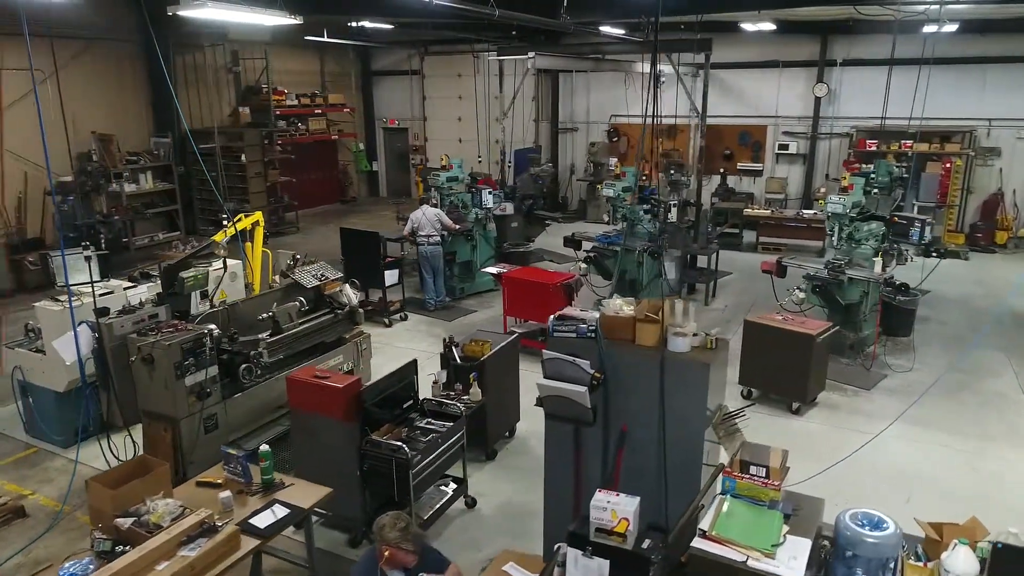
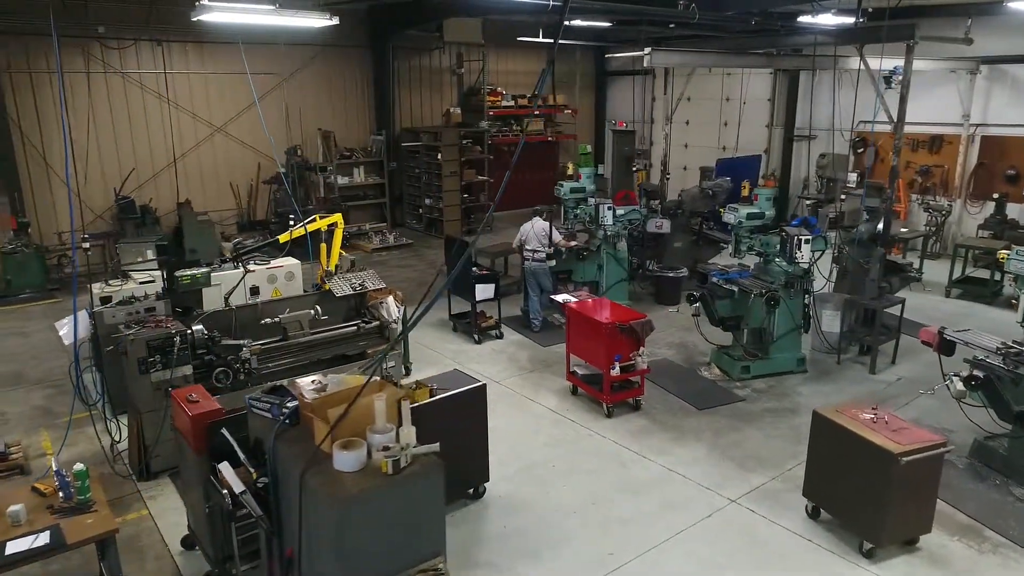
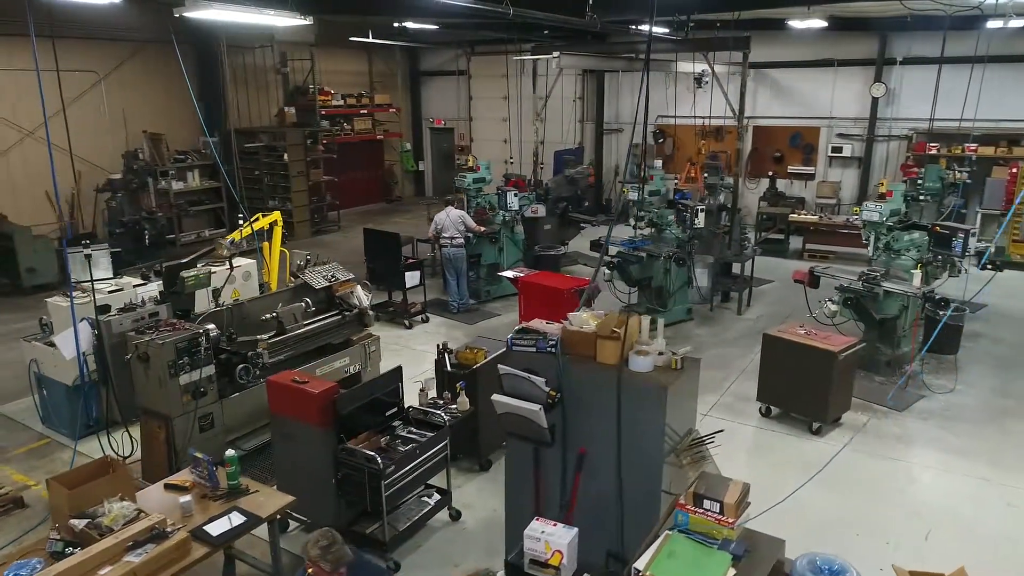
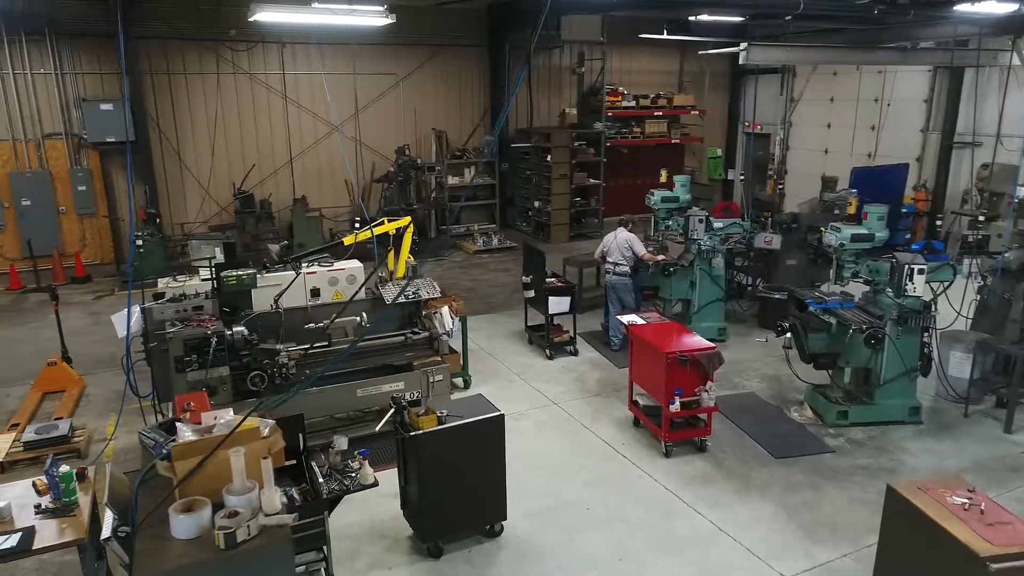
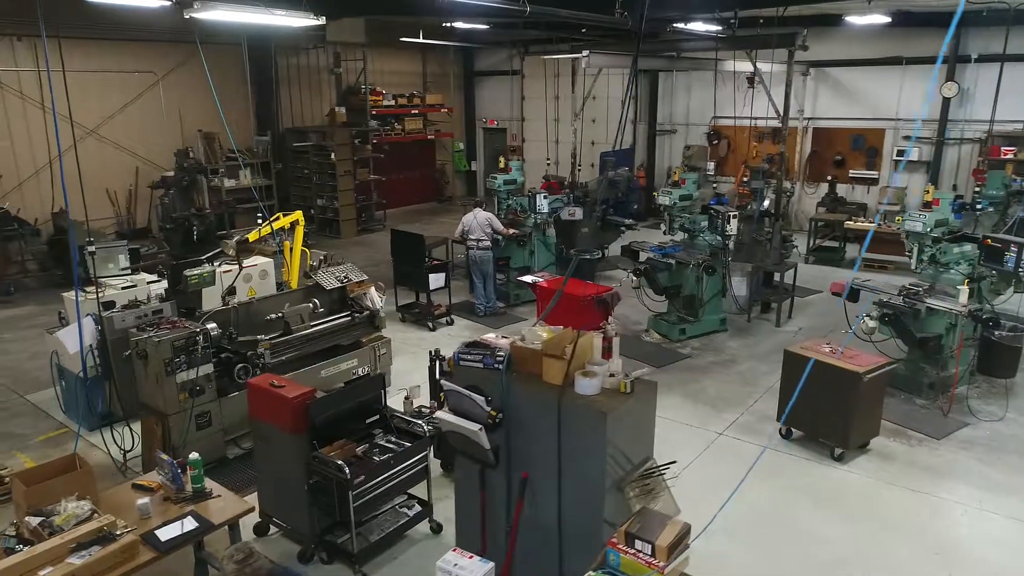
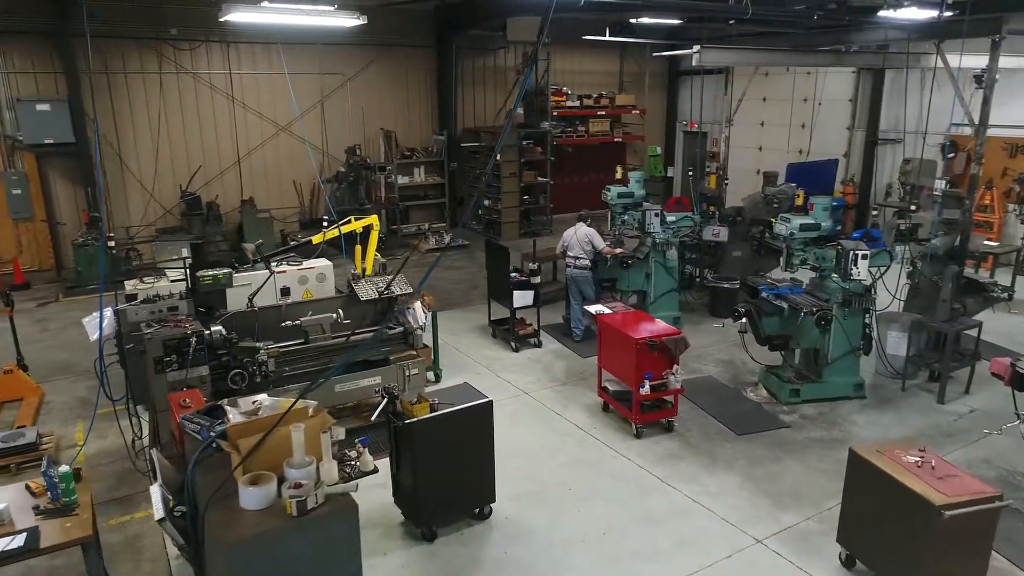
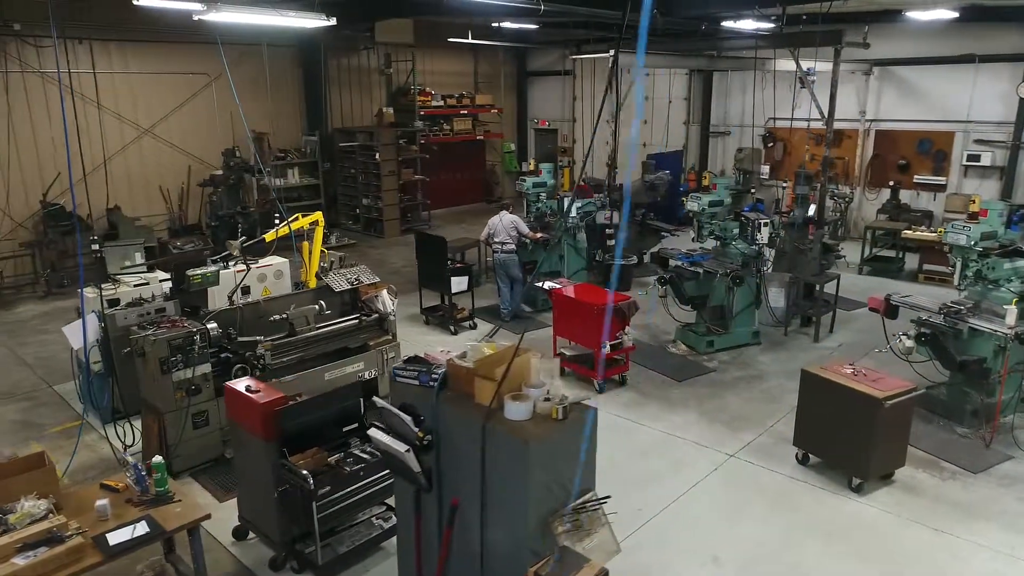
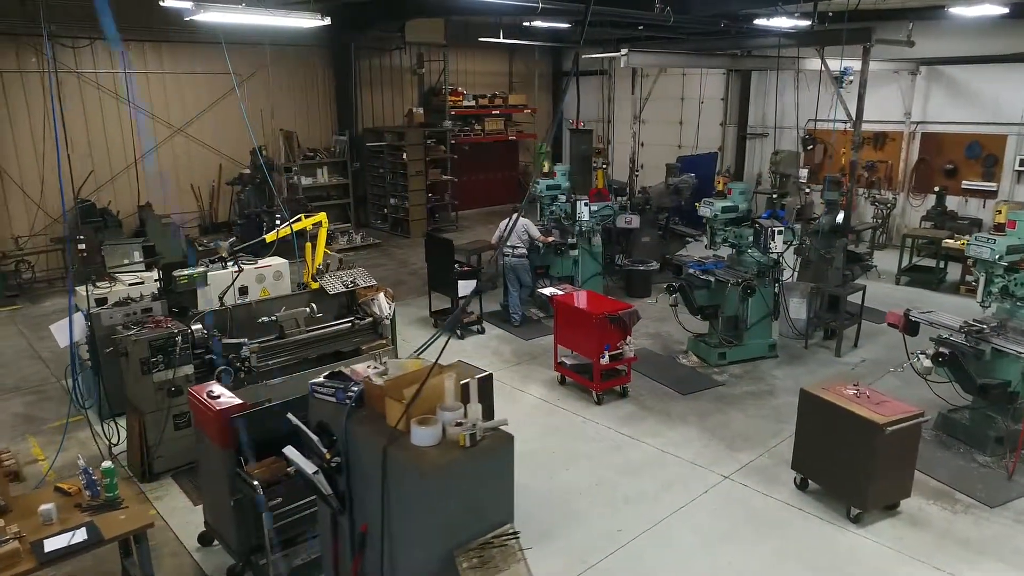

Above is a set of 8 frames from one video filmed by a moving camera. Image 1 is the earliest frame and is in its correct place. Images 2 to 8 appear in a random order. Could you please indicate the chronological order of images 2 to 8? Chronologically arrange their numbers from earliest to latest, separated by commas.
3, 5, 7, 8, 2, 6, 4
